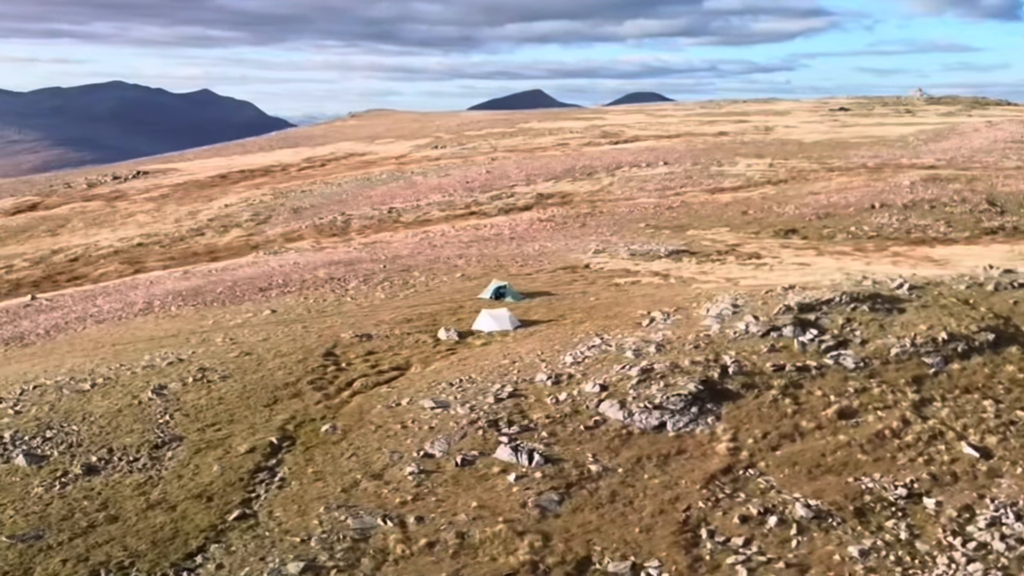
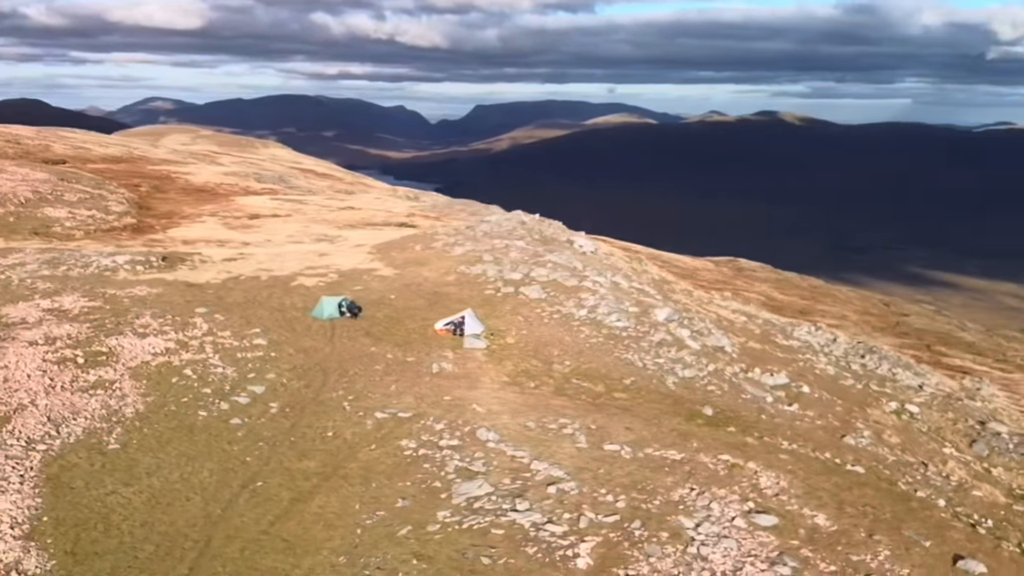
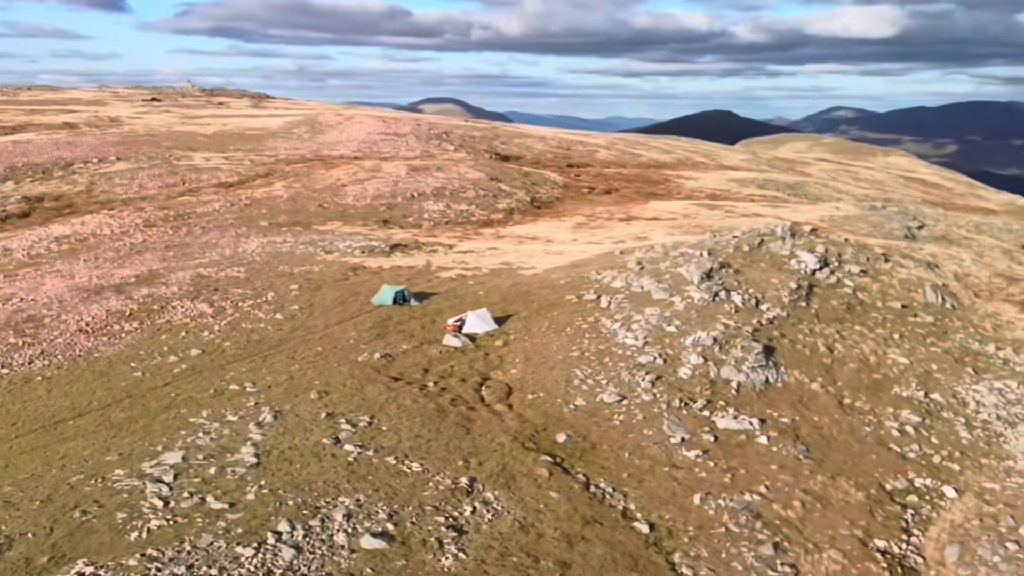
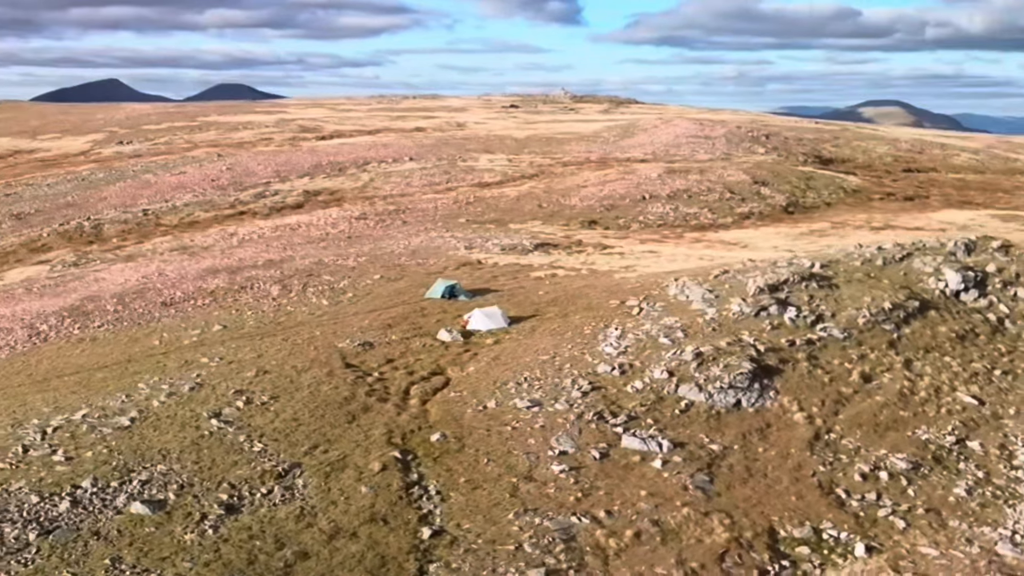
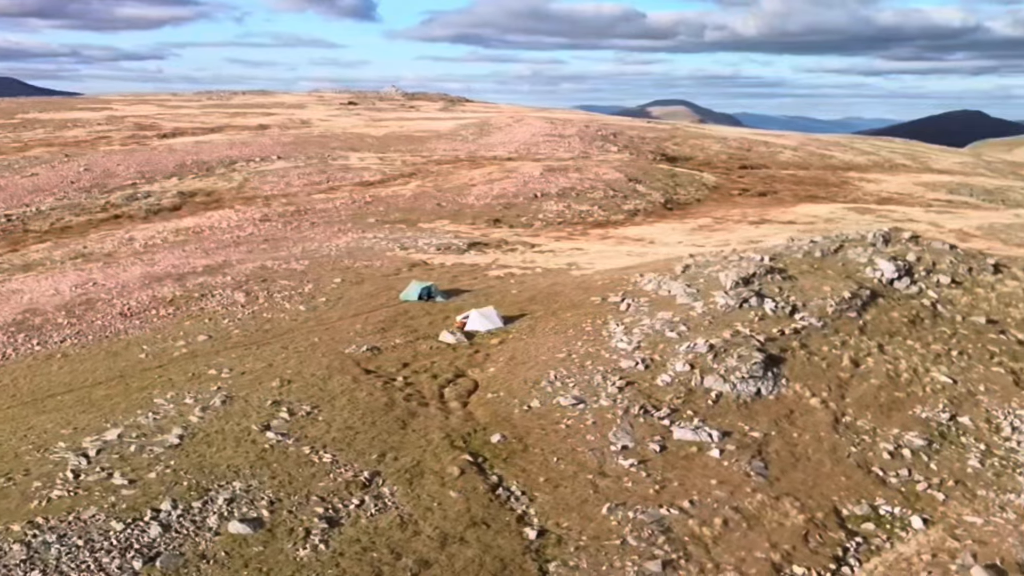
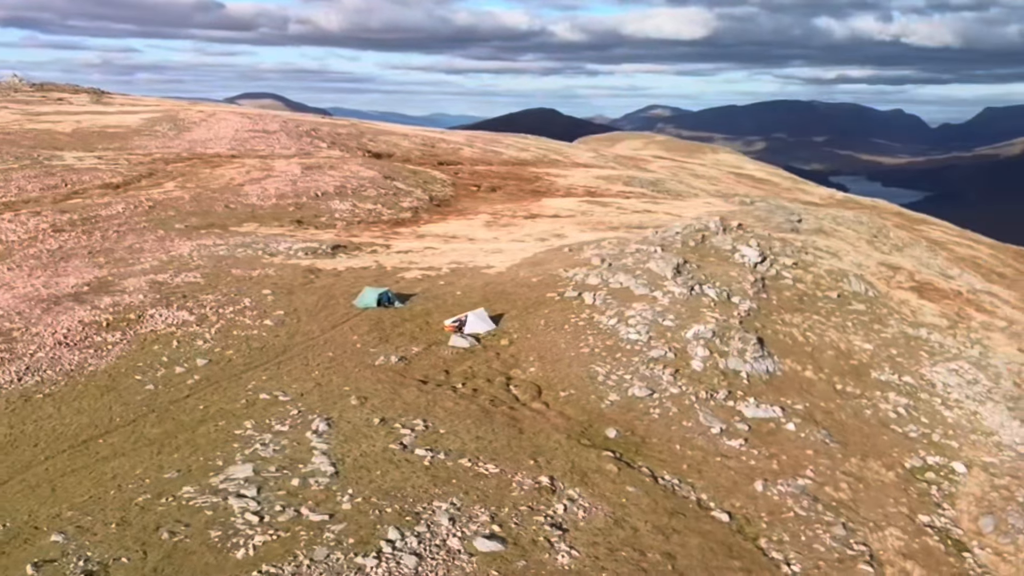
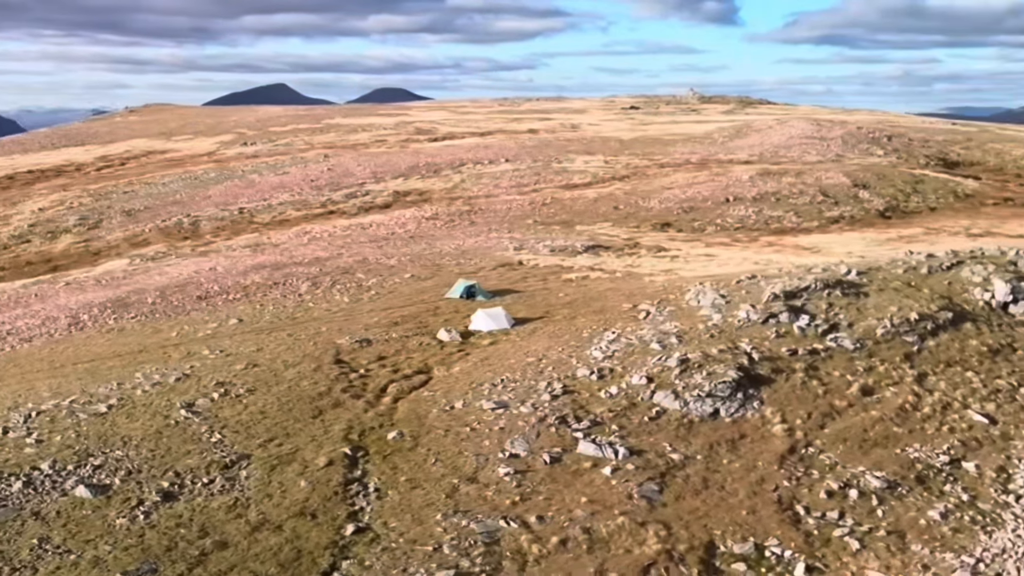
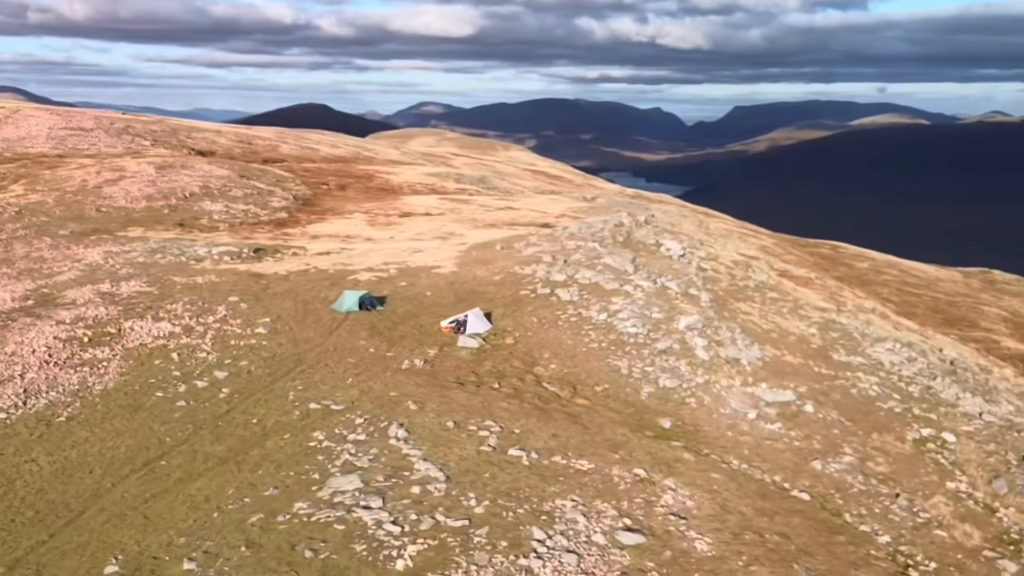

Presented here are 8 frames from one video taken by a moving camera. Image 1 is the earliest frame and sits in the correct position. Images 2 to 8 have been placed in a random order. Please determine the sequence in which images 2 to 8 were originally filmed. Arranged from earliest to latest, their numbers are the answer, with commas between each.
7, 4, 5, 3, 6, 8, 2
